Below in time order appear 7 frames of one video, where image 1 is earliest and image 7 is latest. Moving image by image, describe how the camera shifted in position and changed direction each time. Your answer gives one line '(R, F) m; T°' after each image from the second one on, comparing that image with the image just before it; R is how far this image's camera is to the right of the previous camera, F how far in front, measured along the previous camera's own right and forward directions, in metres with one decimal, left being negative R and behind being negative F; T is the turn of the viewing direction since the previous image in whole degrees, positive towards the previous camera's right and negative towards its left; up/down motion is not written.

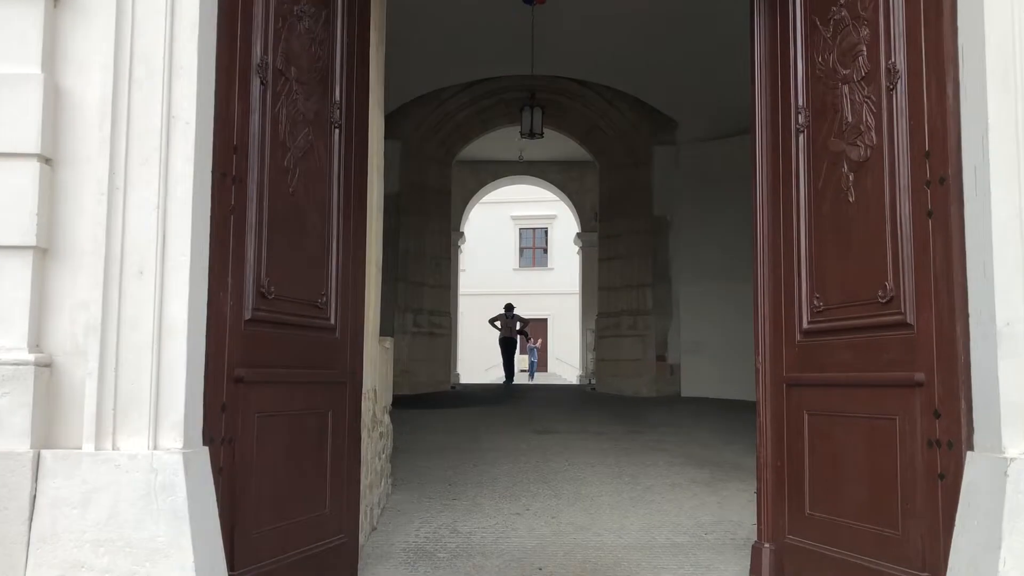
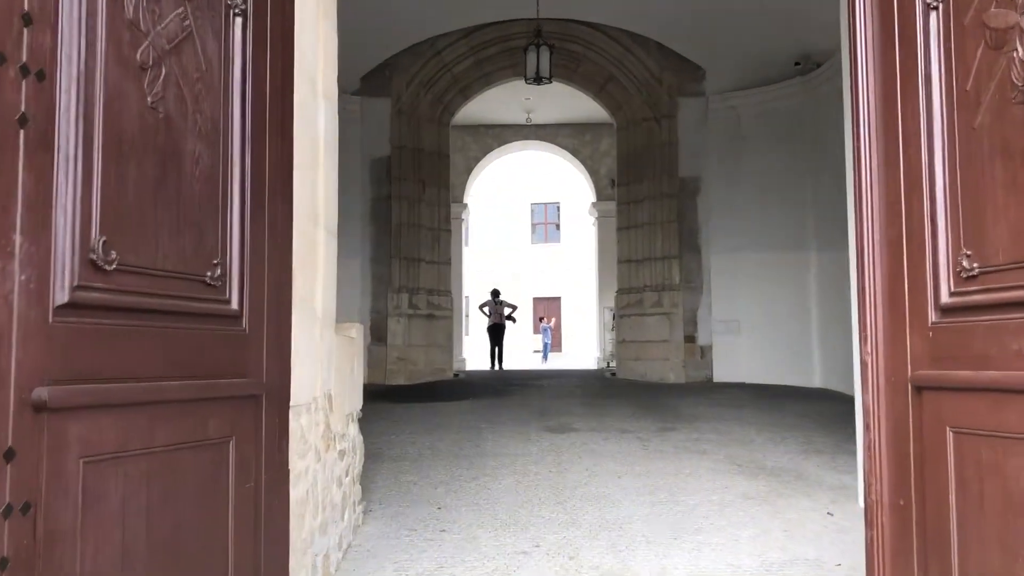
(0.0, +0.9) m; -1°
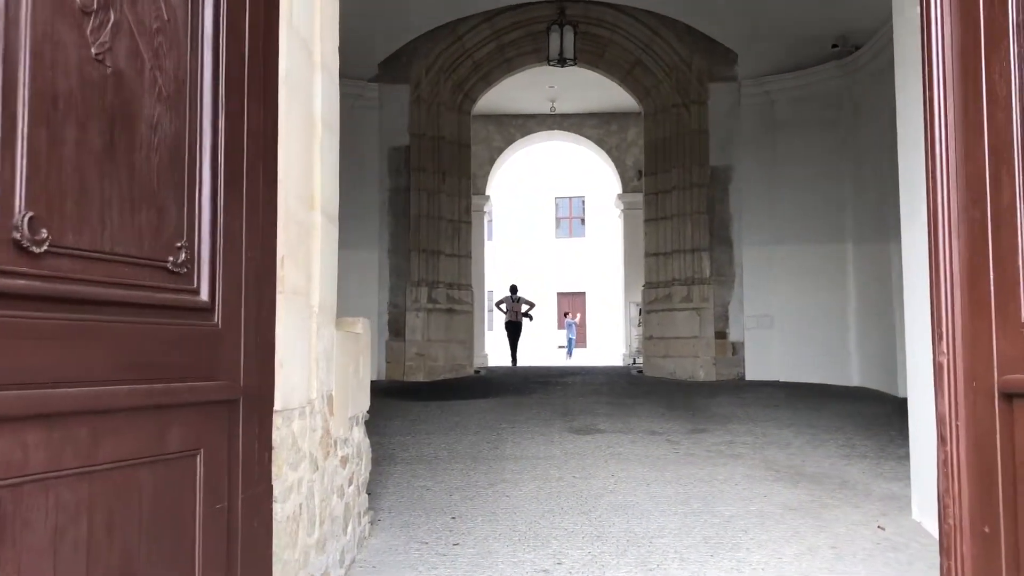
(0.0, +0.3) m; -2°
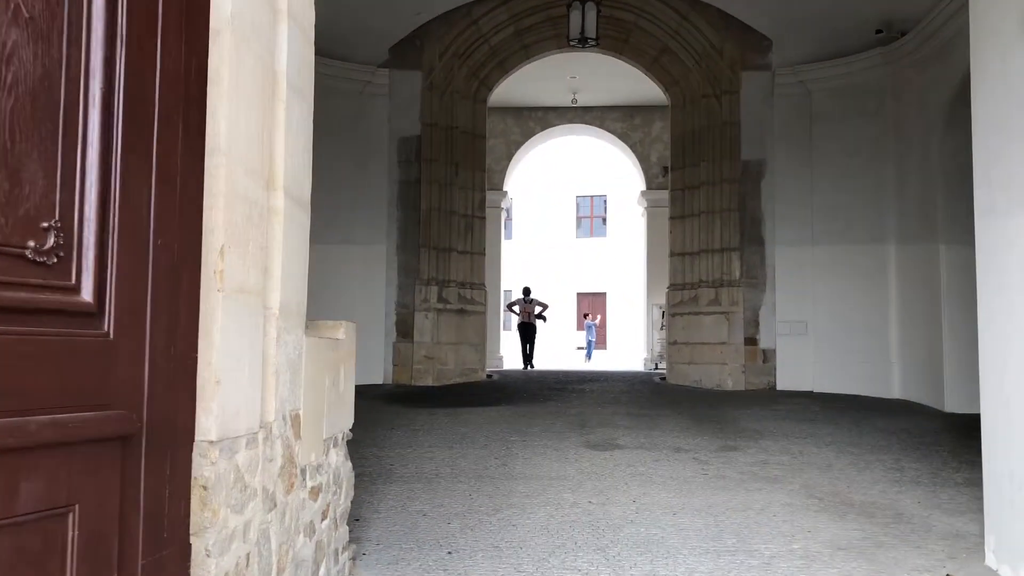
(0.0, +0.4) m; -1°
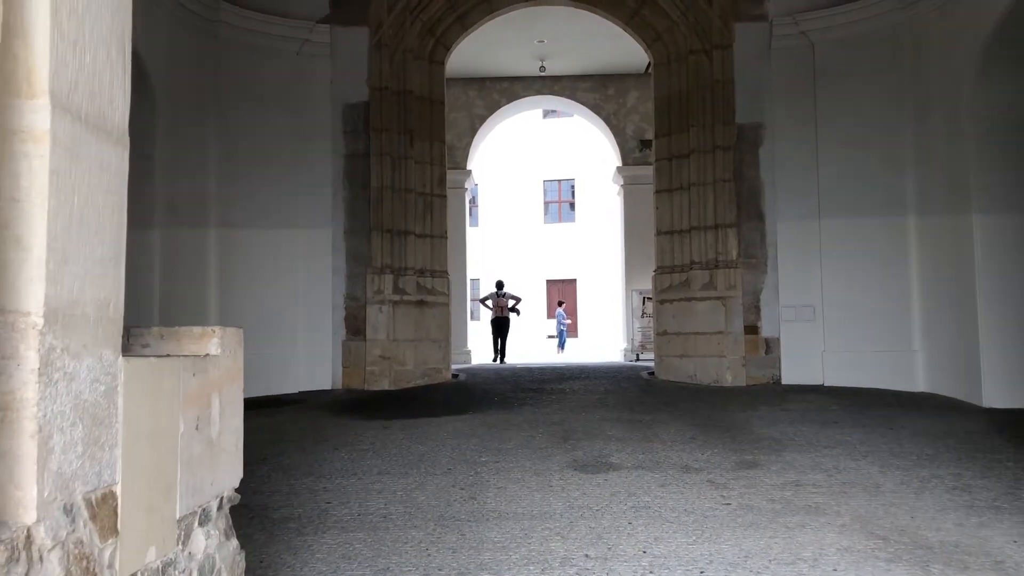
(0.0, +0.9) m; +2°
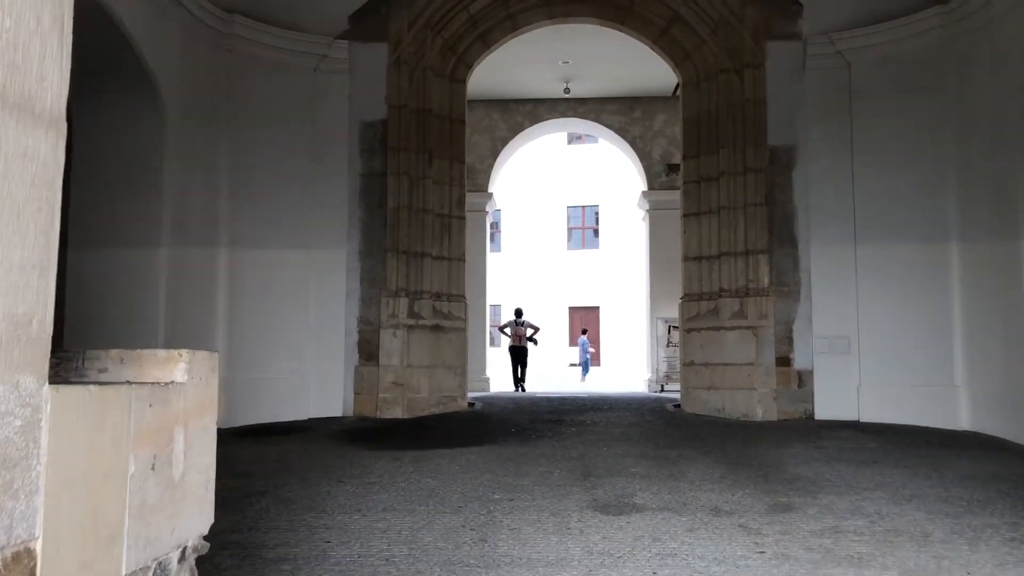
(0.0, +0.2) m; -1°
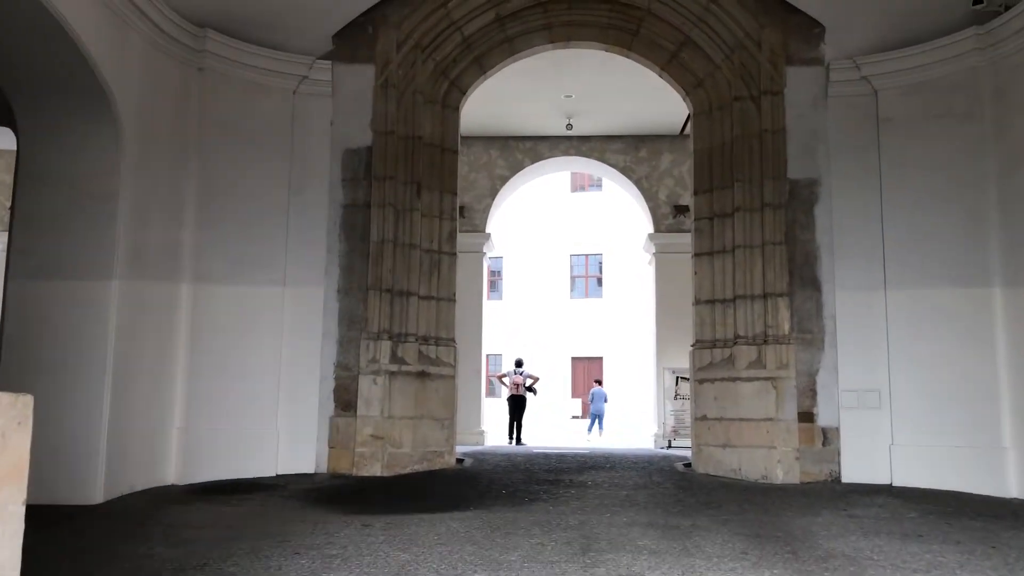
(+0.1, +0.5) m; 0°
